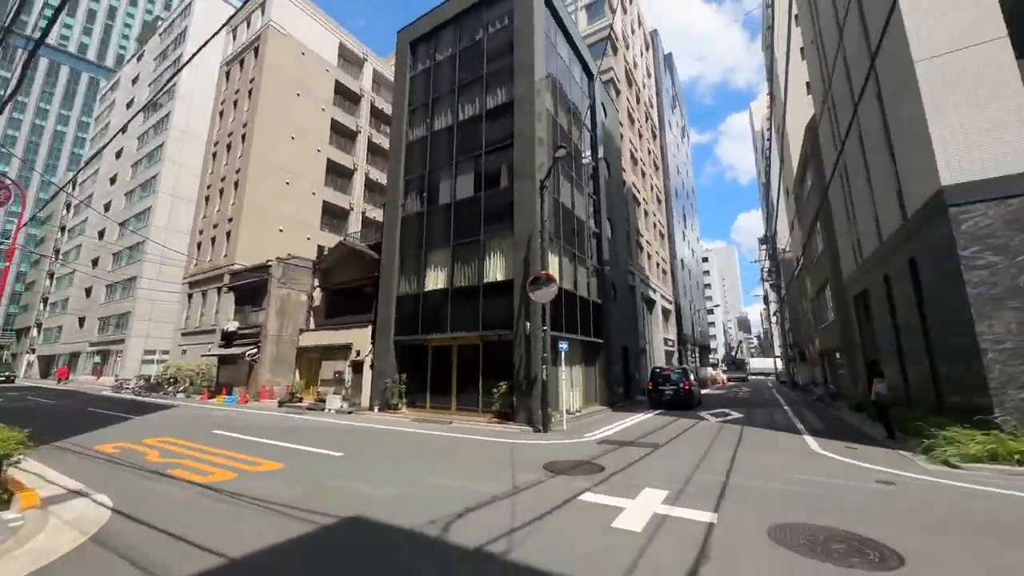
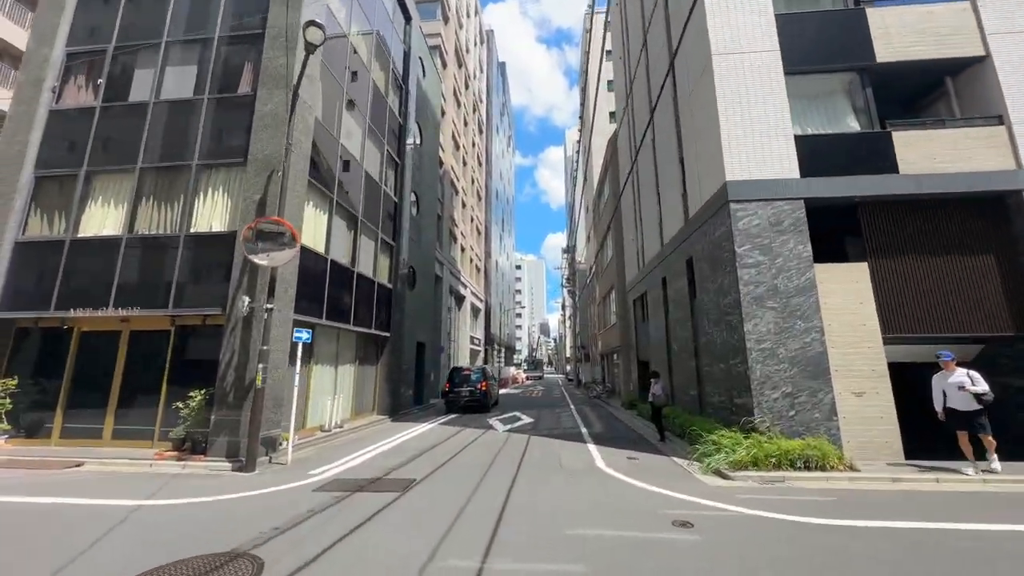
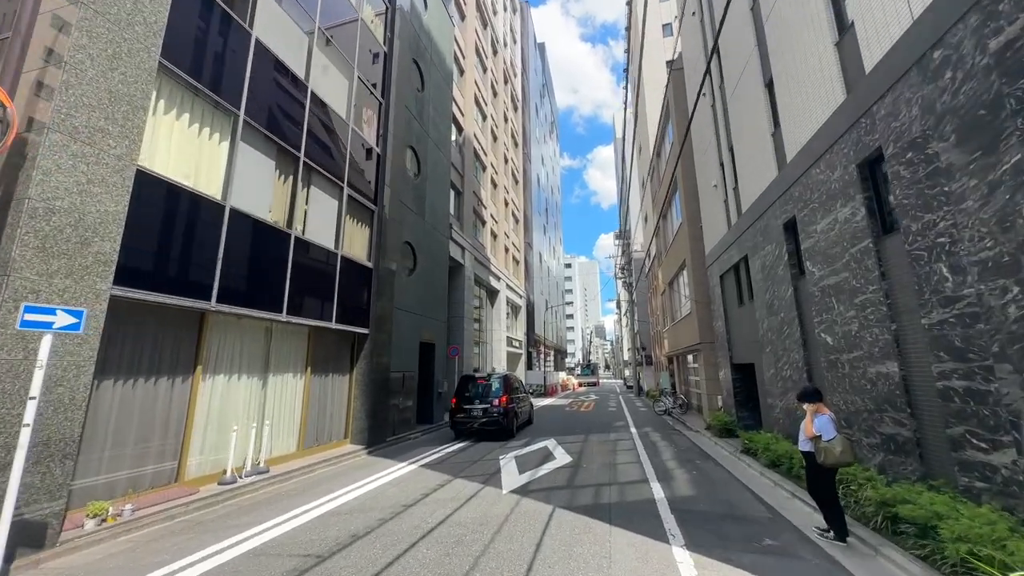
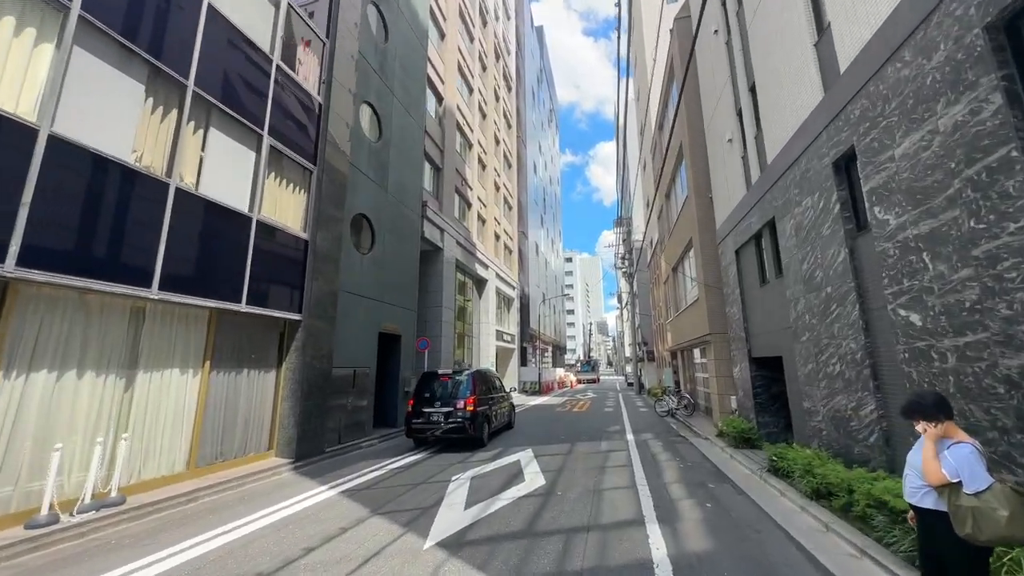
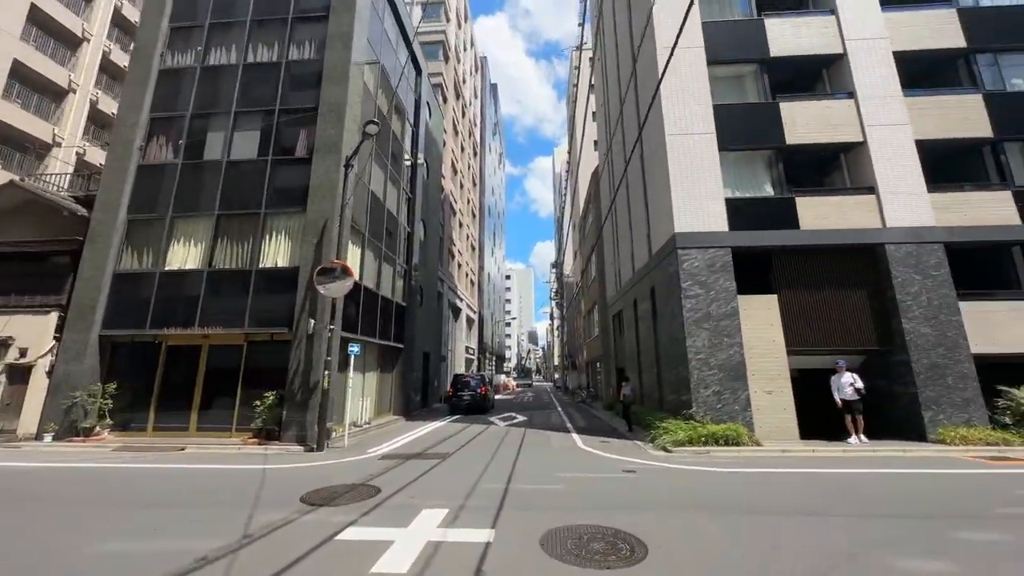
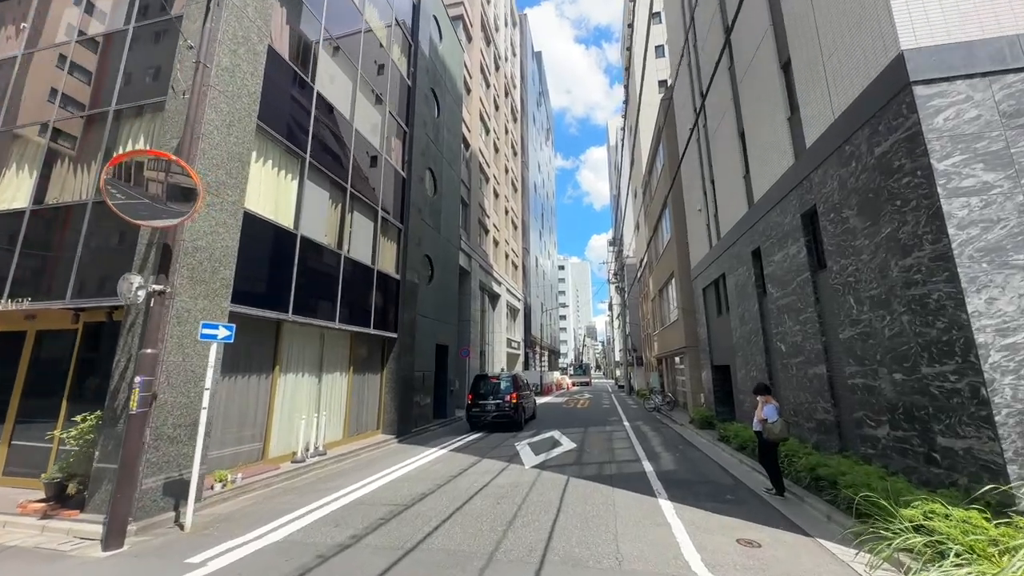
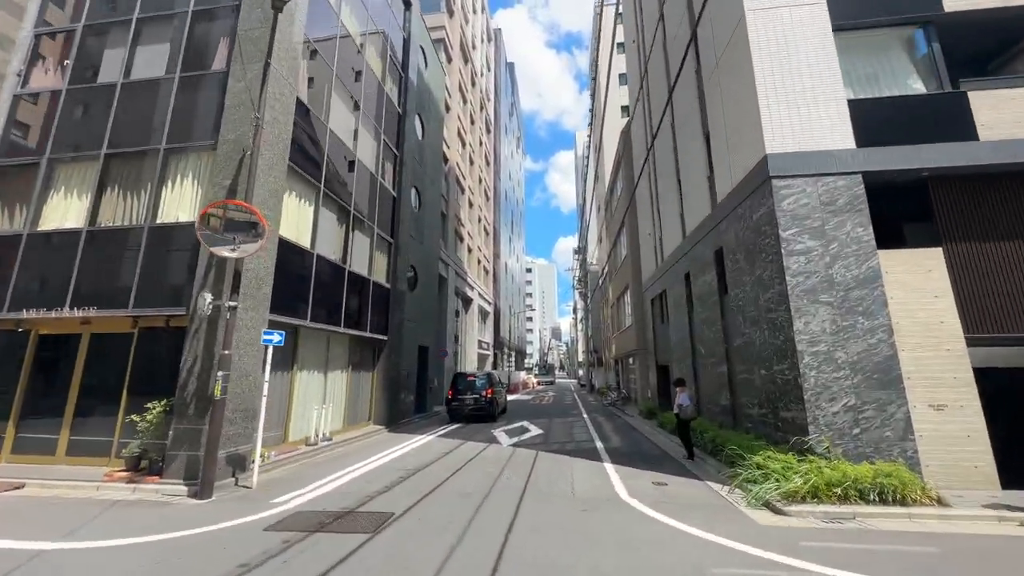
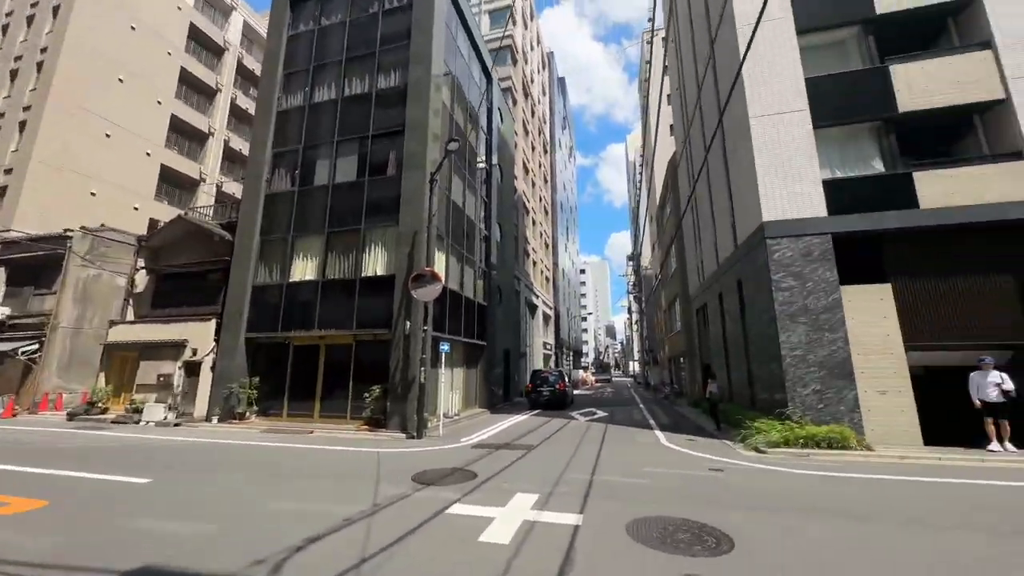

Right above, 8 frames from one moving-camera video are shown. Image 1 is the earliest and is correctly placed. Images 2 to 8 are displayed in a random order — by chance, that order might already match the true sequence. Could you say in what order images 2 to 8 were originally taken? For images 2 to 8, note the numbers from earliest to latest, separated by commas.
8, 5, 2, 7, 6, 3, 4
